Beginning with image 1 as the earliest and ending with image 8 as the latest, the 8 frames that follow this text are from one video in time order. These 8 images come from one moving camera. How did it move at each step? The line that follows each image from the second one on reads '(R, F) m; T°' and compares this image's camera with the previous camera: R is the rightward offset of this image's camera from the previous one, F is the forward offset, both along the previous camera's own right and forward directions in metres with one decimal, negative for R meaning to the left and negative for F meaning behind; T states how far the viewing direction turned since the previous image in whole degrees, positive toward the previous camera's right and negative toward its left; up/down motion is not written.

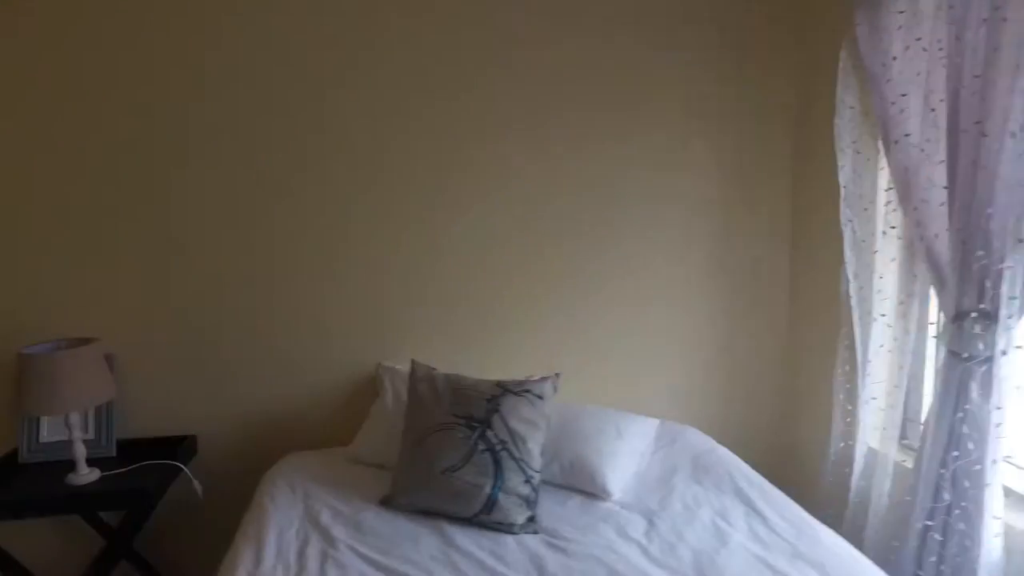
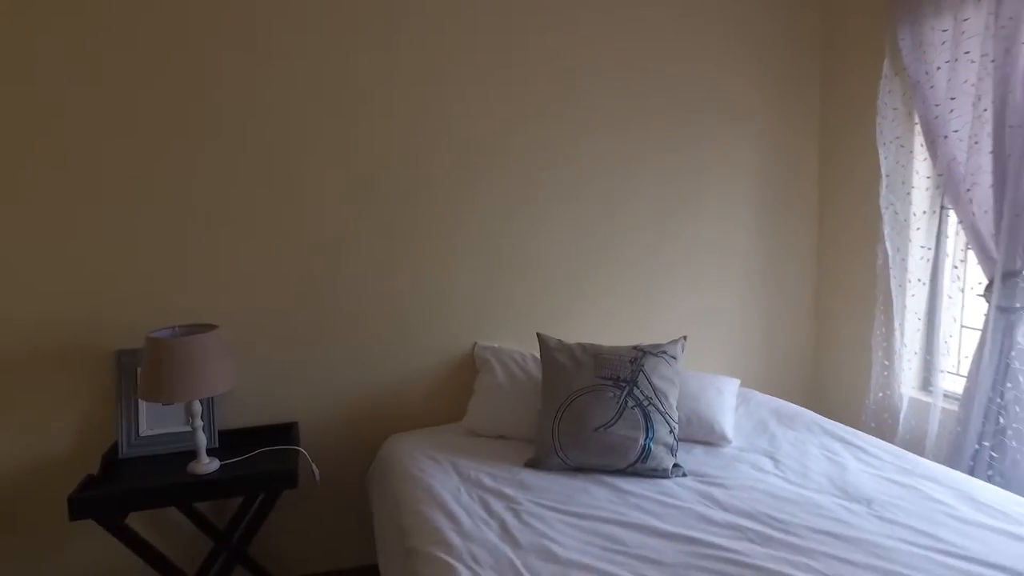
(-0.8, -0.1) m; +10°
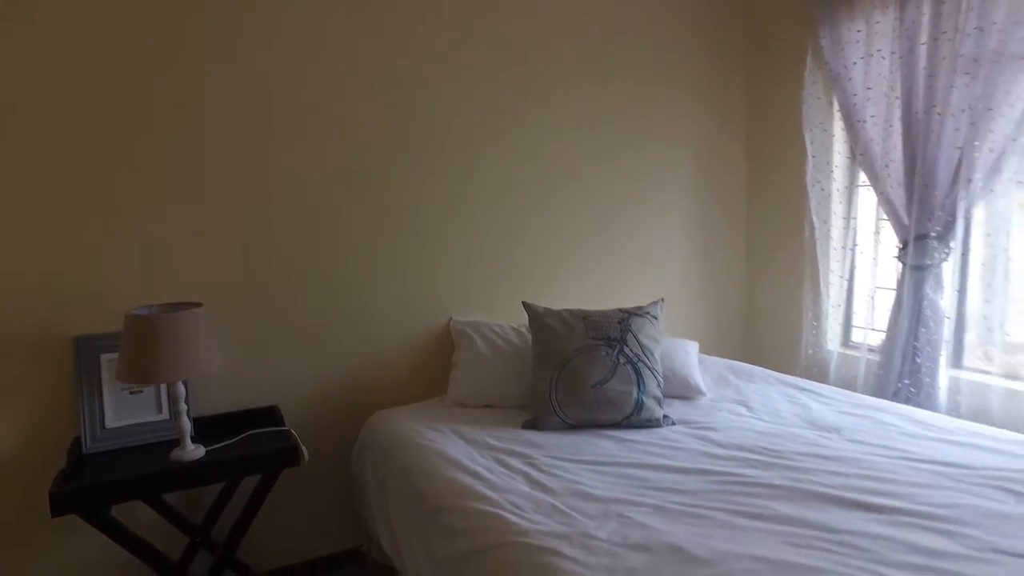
(-0.4, 0.0) m; +11°
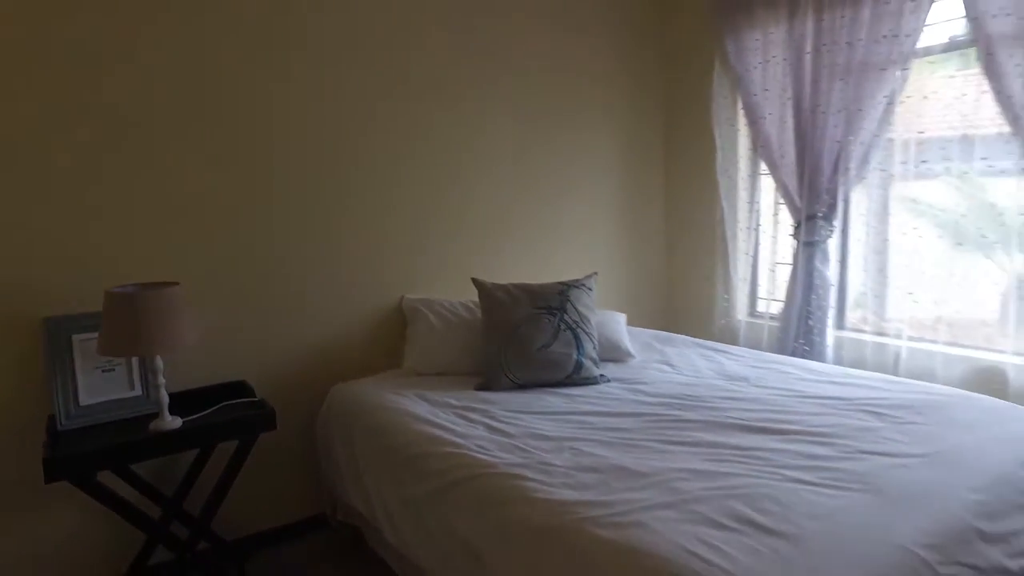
(-0.1, -0.2) m; +7°
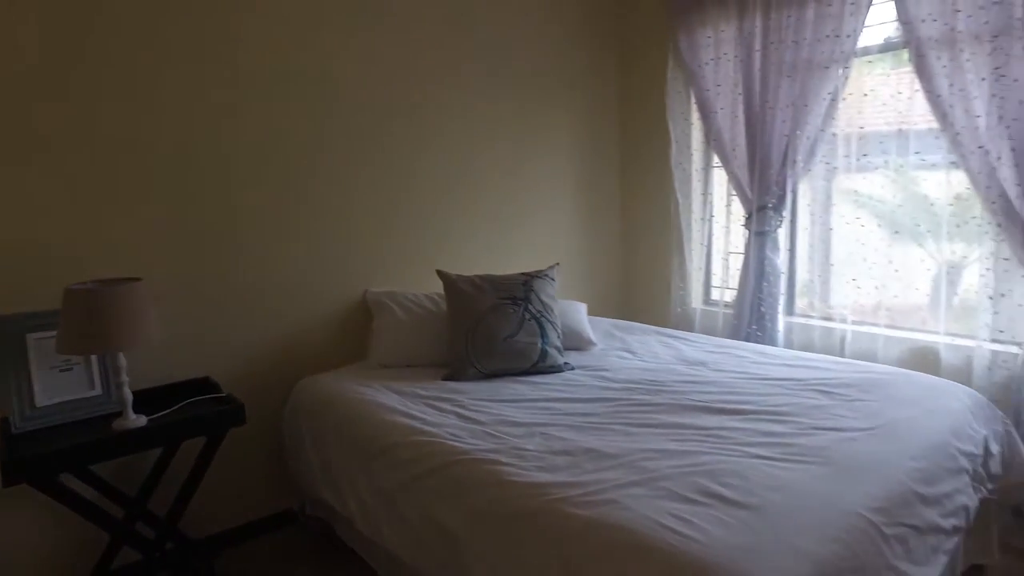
(0.0, 0.0) m; +4°
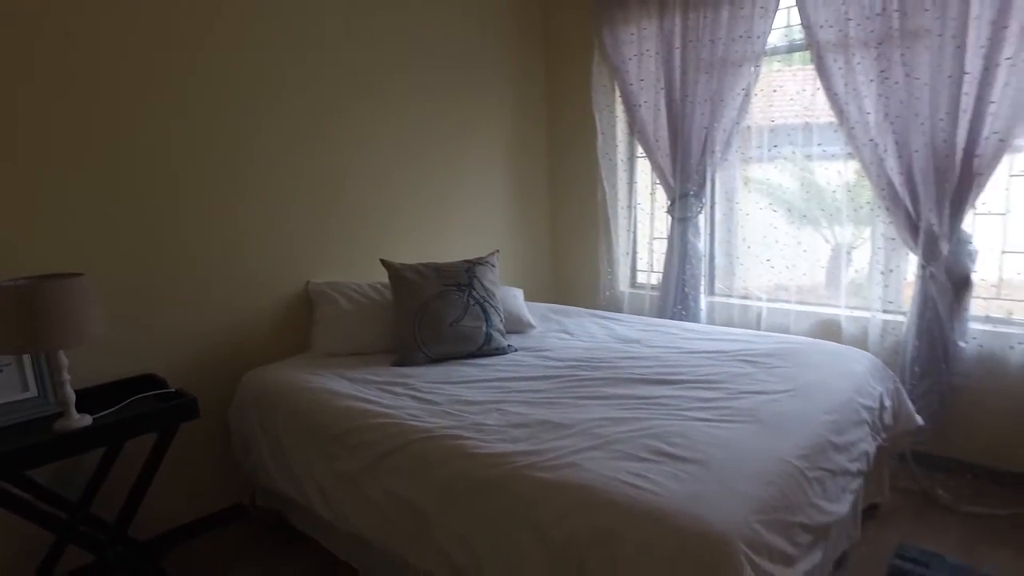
(-0.1, -0.1) m; +7°
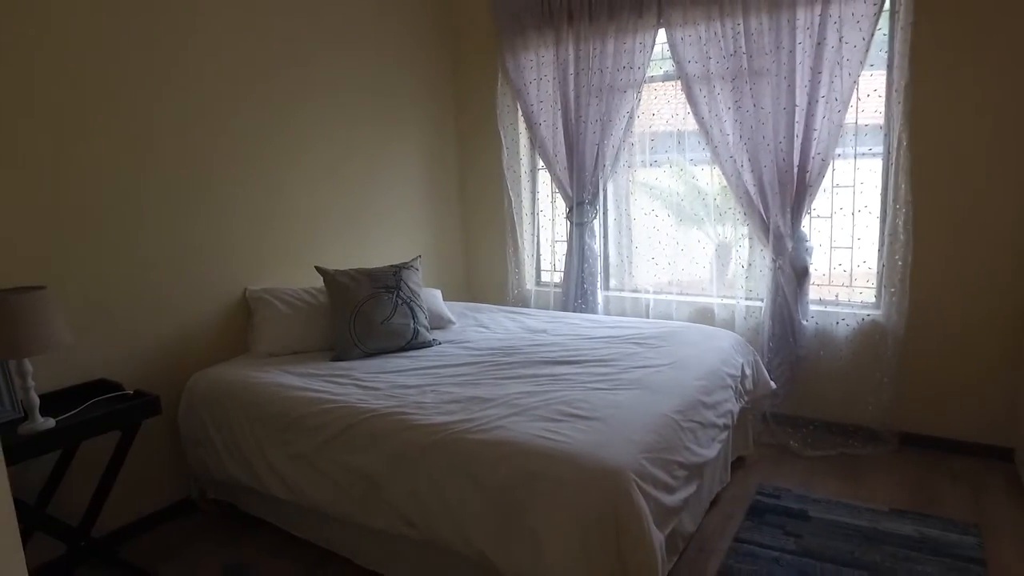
(-0.1, -0.4) m; +9°
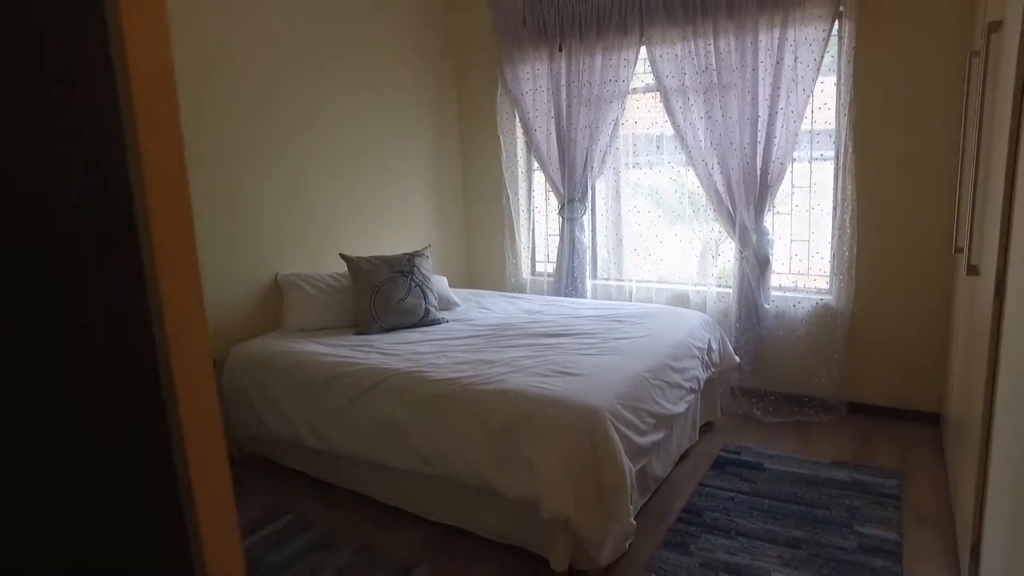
(0.0, -0.4) m; +1°
